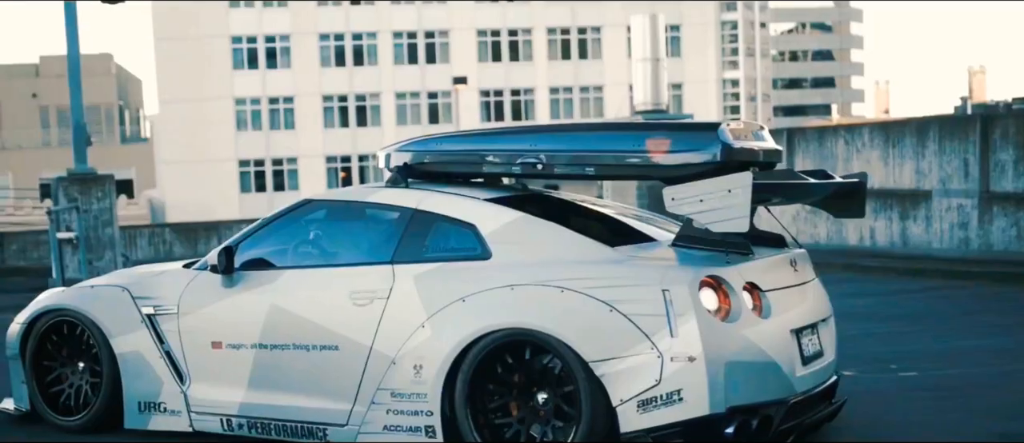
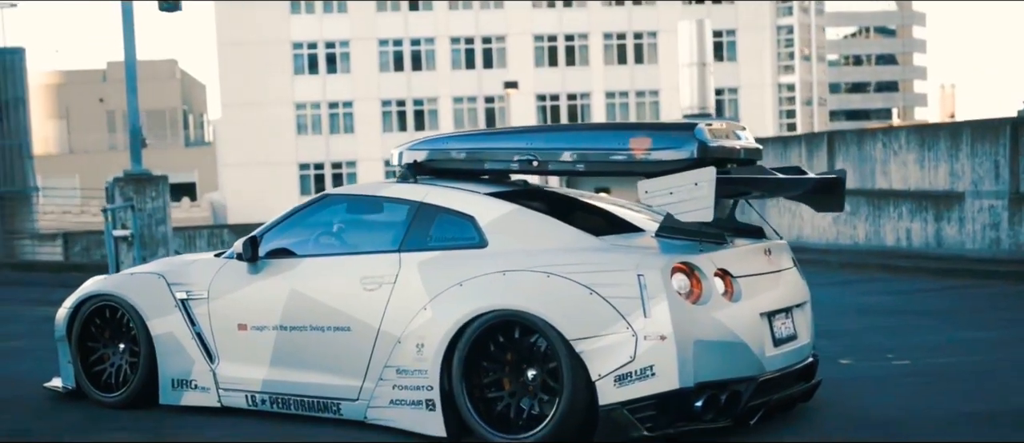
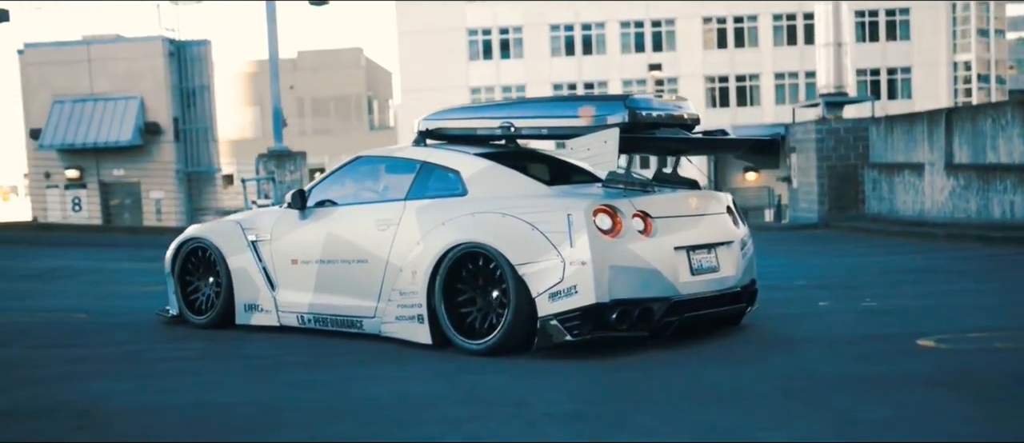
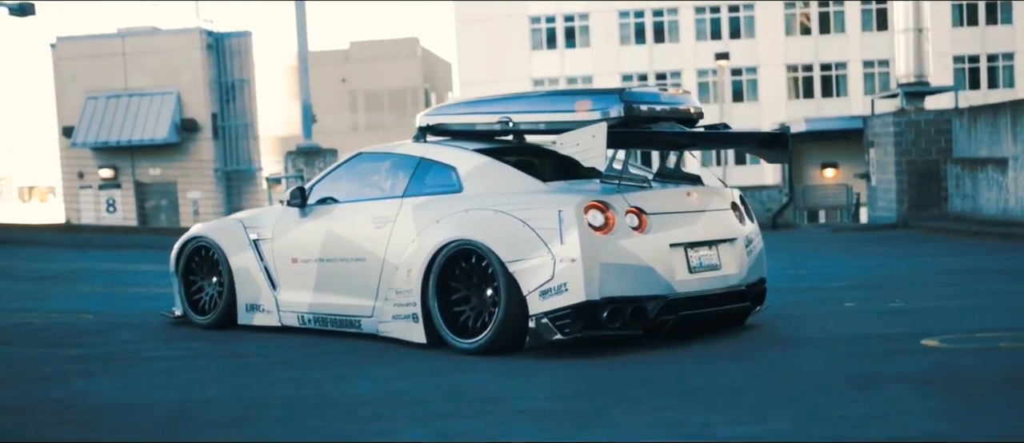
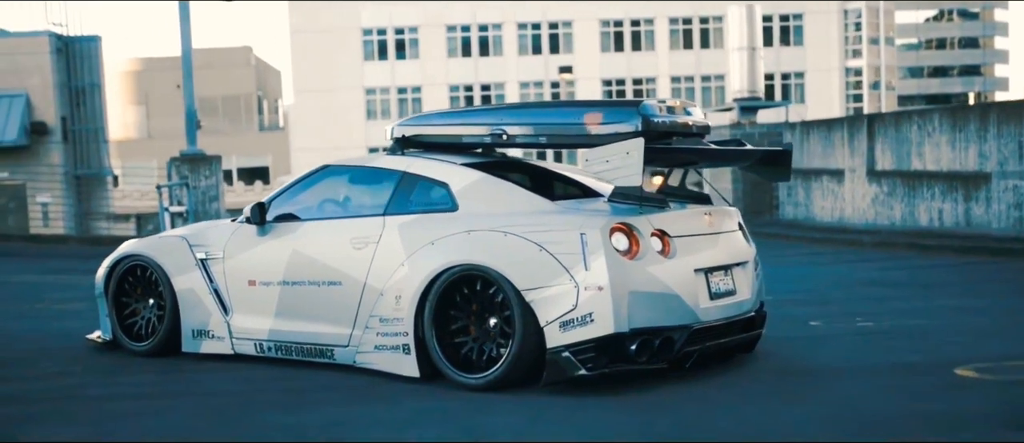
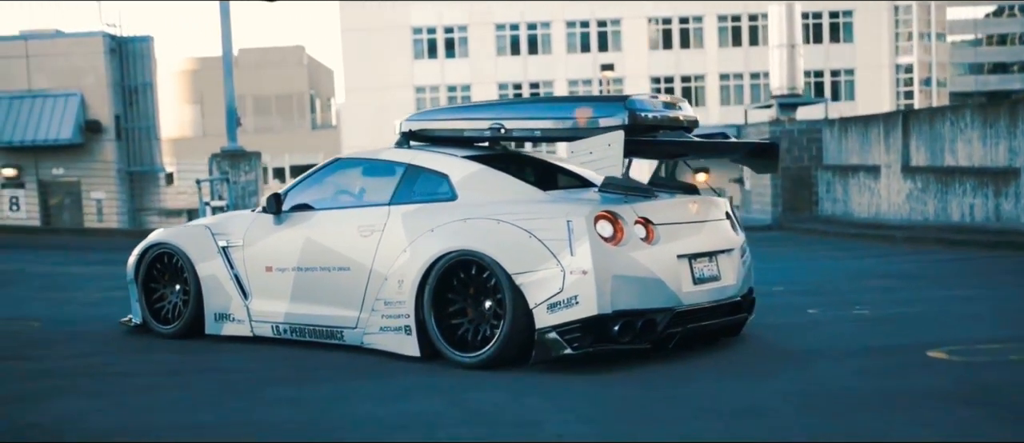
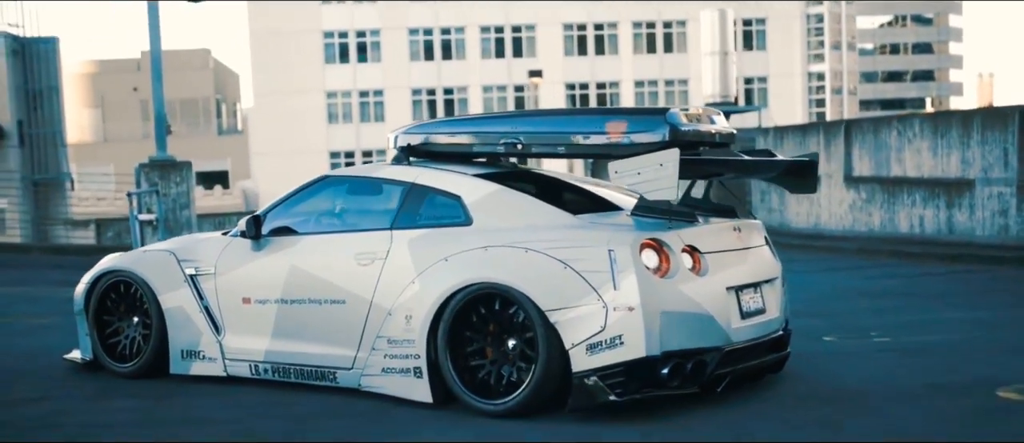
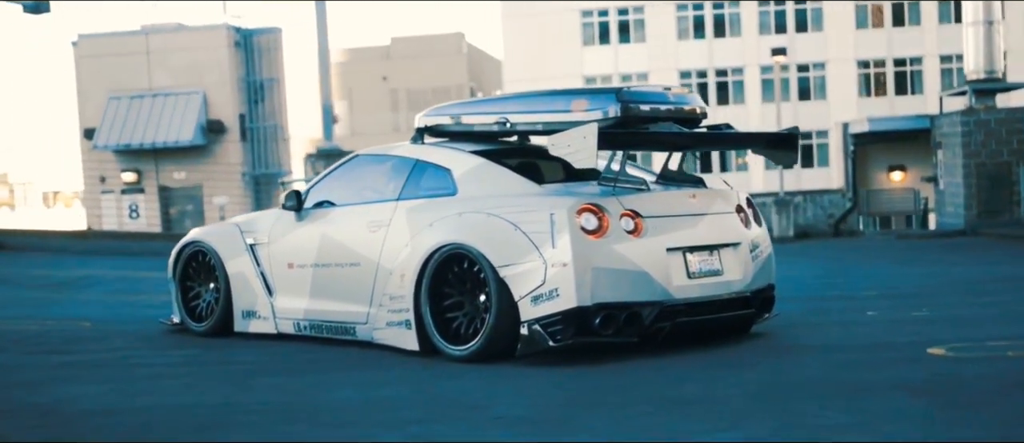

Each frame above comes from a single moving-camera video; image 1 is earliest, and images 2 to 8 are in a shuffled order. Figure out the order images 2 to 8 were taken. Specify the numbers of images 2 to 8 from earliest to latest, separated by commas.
2, 7, 5, 6, 3, 4, 8
